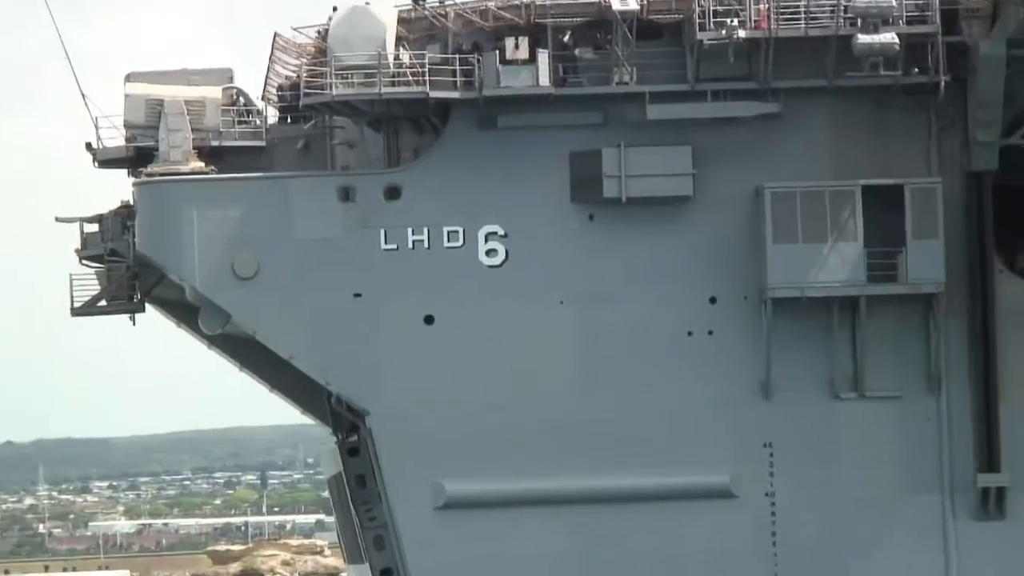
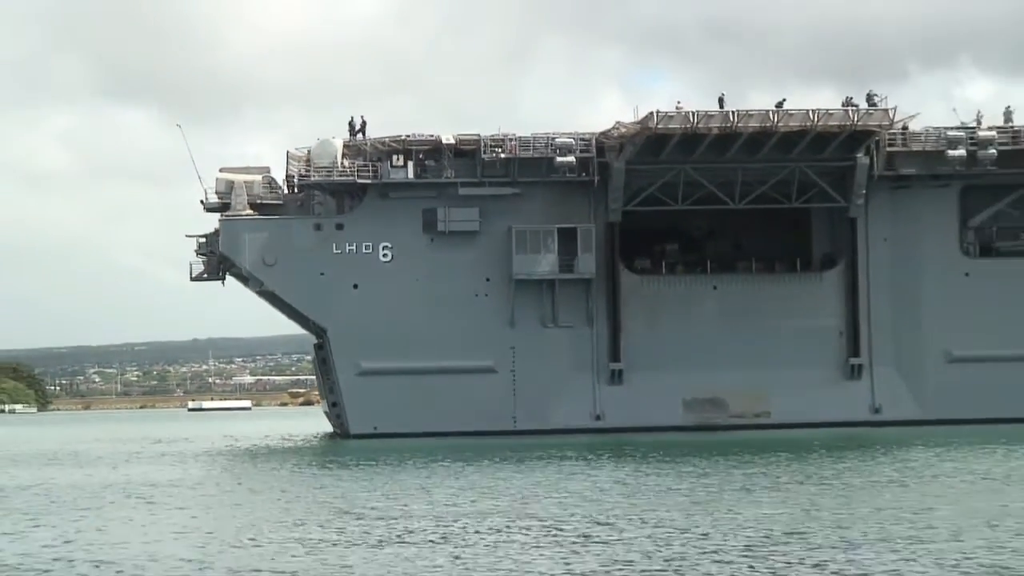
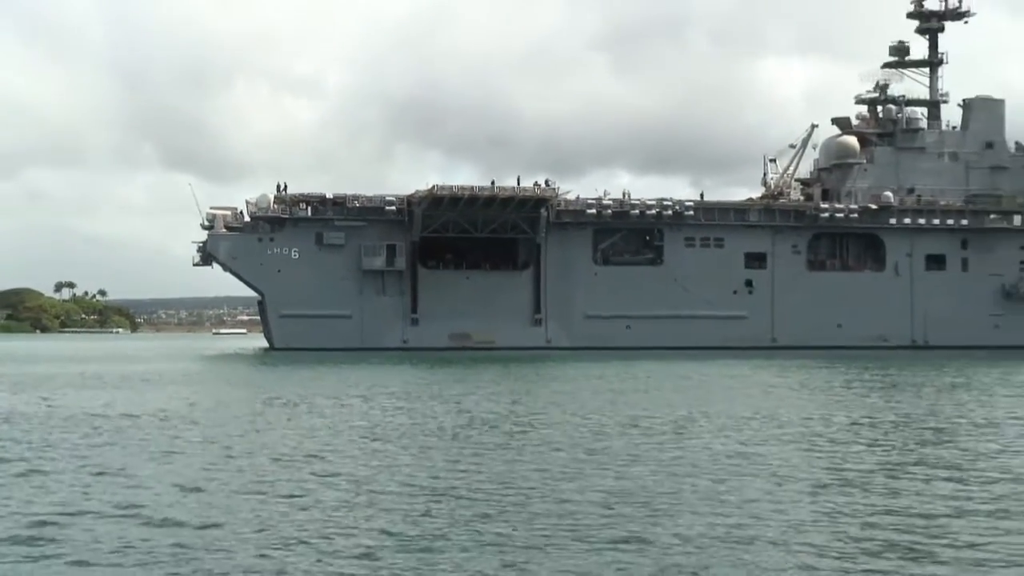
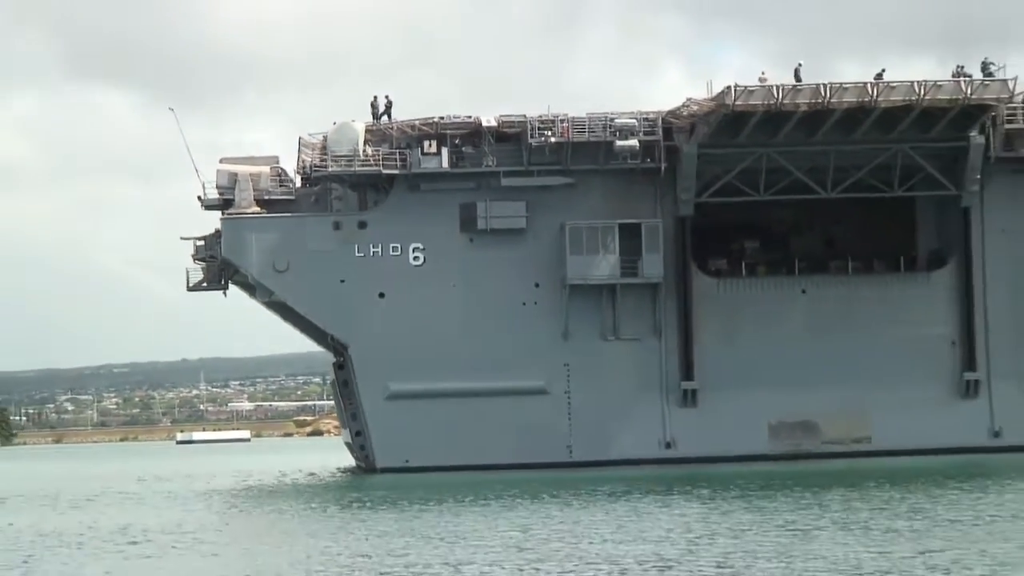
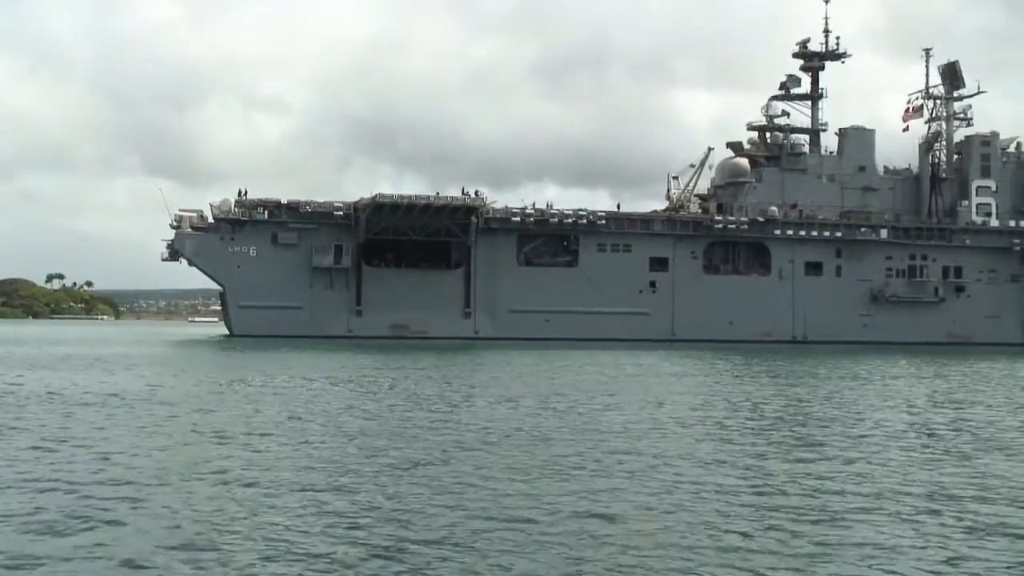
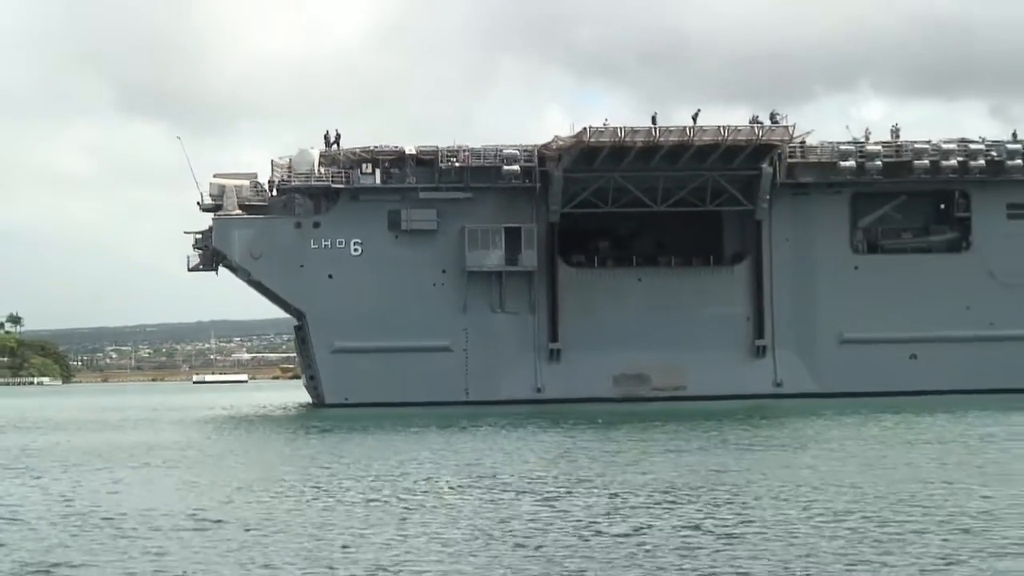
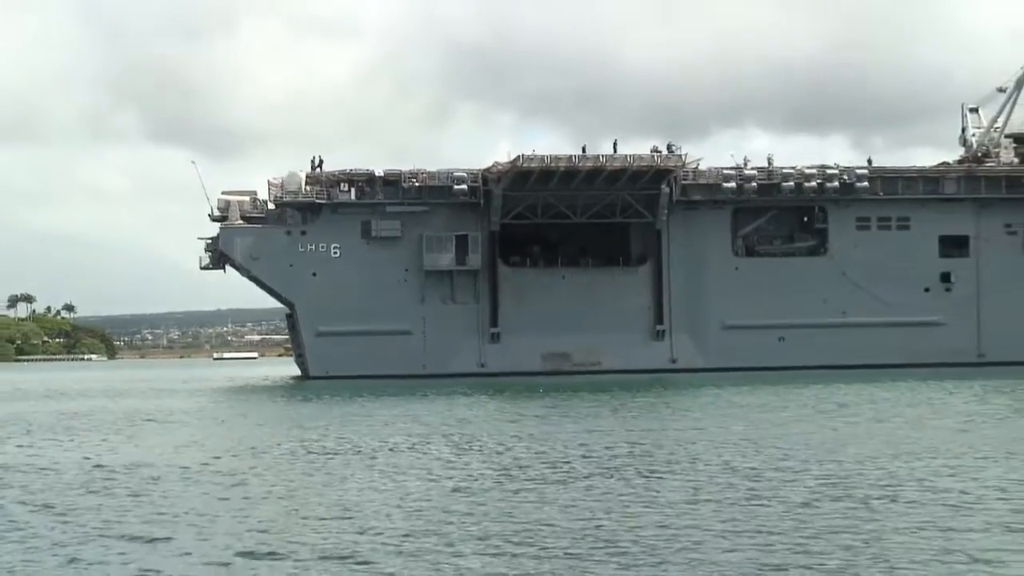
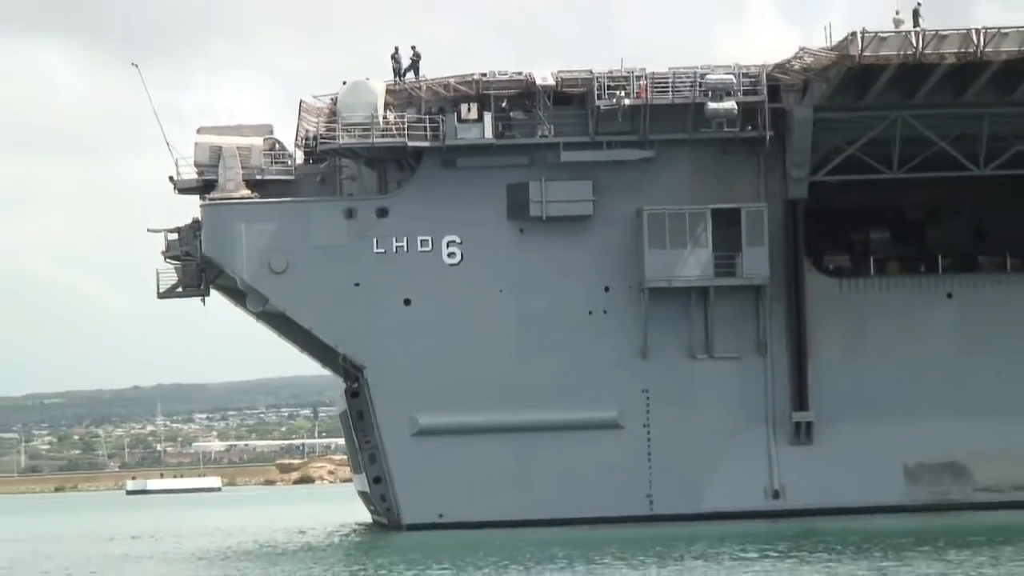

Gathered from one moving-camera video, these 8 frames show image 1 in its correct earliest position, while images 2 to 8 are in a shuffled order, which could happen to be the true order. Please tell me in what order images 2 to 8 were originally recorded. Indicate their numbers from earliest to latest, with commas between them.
8, 4, 2, 6, 7, 3, 5
